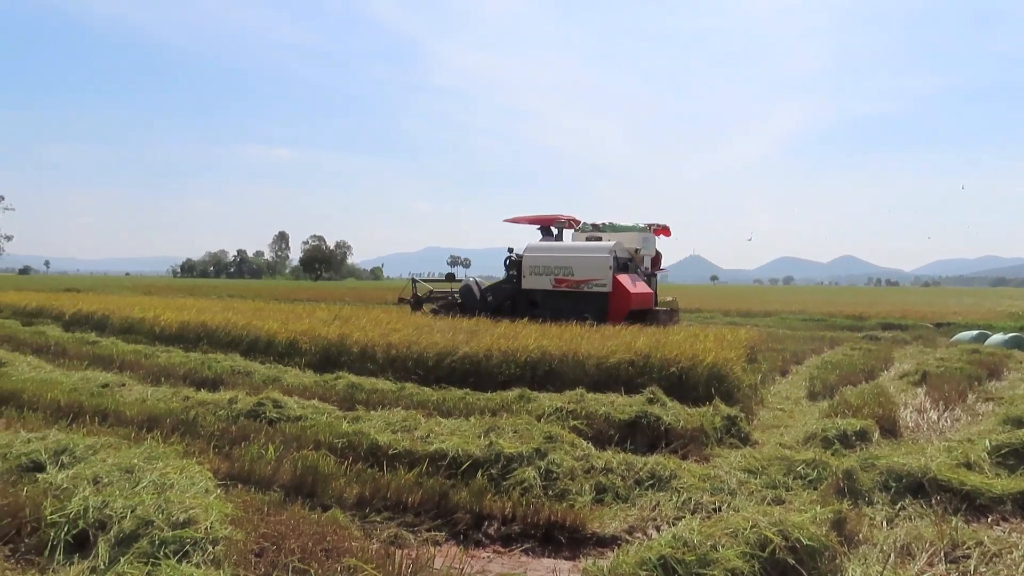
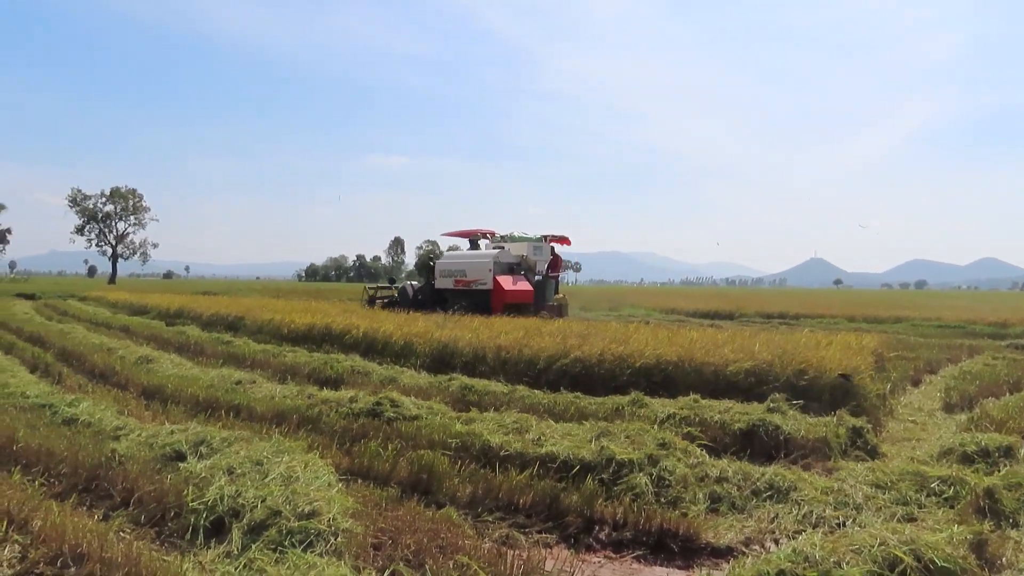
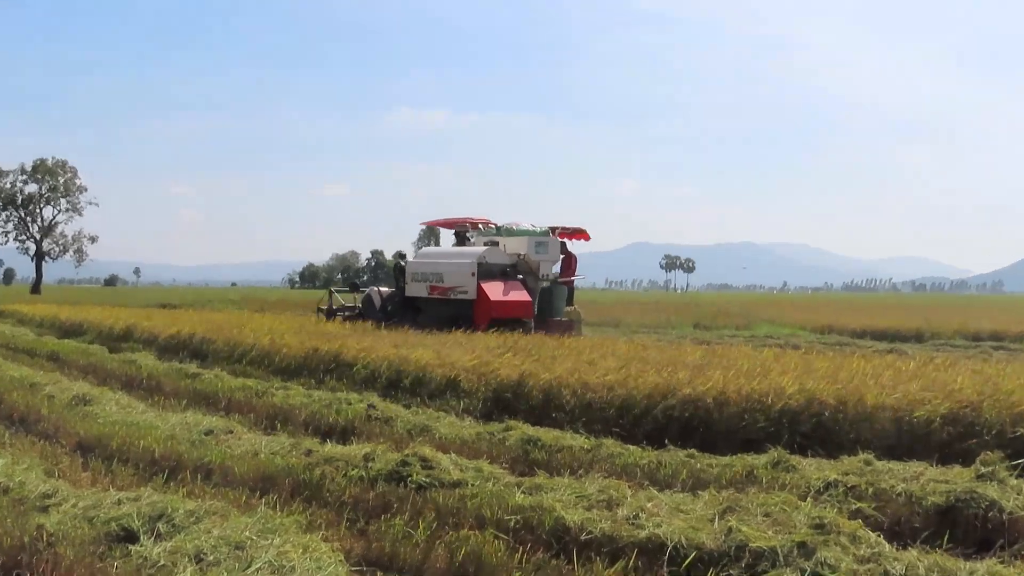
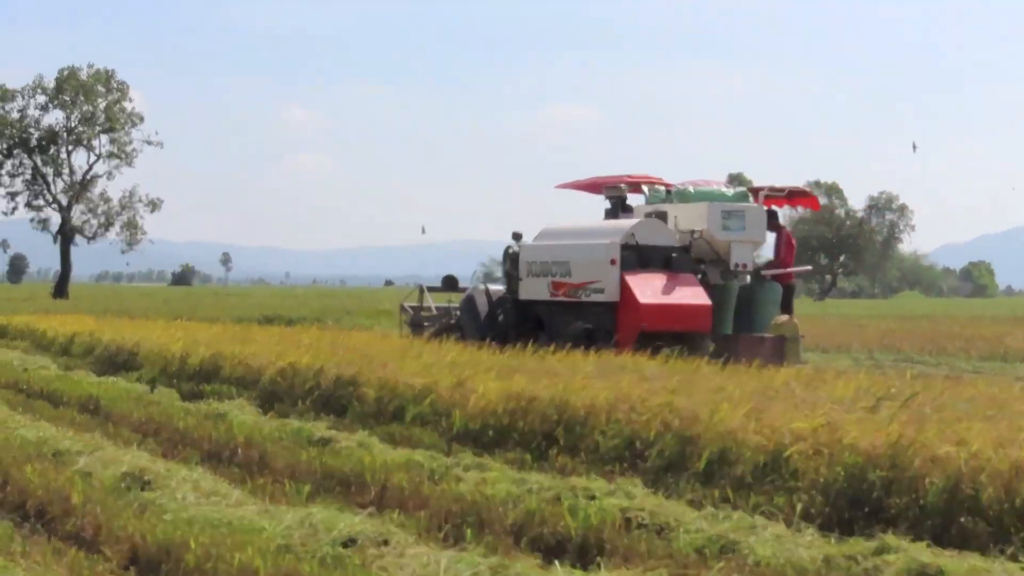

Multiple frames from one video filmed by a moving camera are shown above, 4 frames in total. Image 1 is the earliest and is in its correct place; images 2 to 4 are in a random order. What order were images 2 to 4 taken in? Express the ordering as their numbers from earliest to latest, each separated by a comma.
2, 3, 4
